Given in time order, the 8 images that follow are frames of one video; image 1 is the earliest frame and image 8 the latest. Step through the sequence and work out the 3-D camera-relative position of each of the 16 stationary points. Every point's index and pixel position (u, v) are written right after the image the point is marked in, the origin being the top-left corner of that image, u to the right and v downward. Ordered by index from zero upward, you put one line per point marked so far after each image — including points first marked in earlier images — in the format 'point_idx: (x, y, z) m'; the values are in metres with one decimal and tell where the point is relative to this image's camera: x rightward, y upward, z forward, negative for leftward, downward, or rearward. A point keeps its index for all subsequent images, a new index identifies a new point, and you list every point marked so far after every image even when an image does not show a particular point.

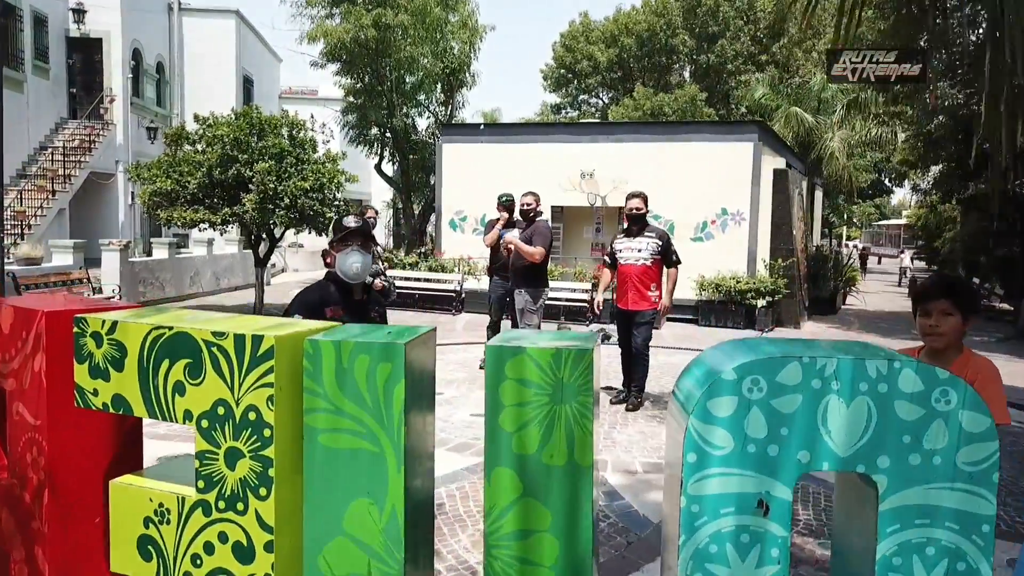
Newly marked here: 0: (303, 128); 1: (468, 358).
0: (-3.4, +2.6, +12.7) m
1: (-0.4, -0.7, +7.1) m
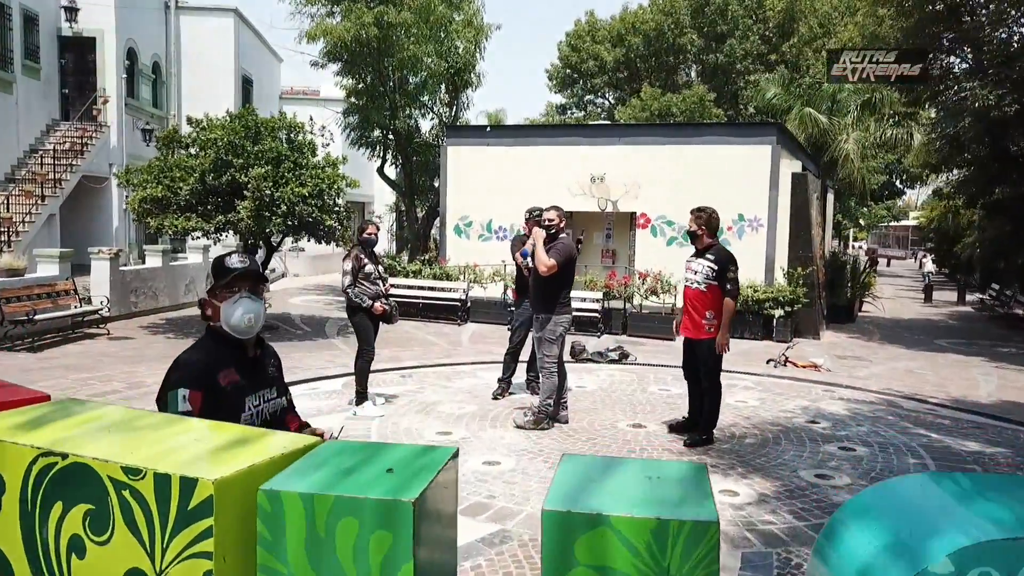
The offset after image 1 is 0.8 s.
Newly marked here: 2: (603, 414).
0: (-3.3, +2.5, +12.1) m
1: (-0.3, -0.8, +6.5) m
2: (+0.7, -0.9, +5.7) m
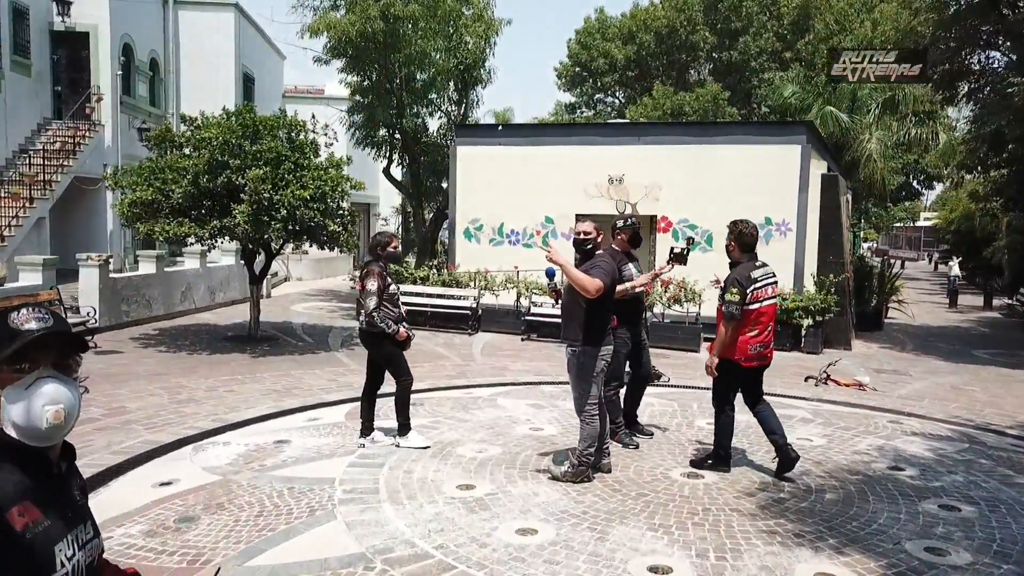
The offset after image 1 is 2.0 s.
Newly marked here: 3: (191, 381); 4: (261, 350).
0: (-3.1, +2.3, +11.4) m
1: (-0.1, -1.0, +5.7) m
2: (+0.9, -1.1, +4.9) m
3: (-3.5, -1.0, +8.6) m
4: (-3.7, -0.9, +11.4) m
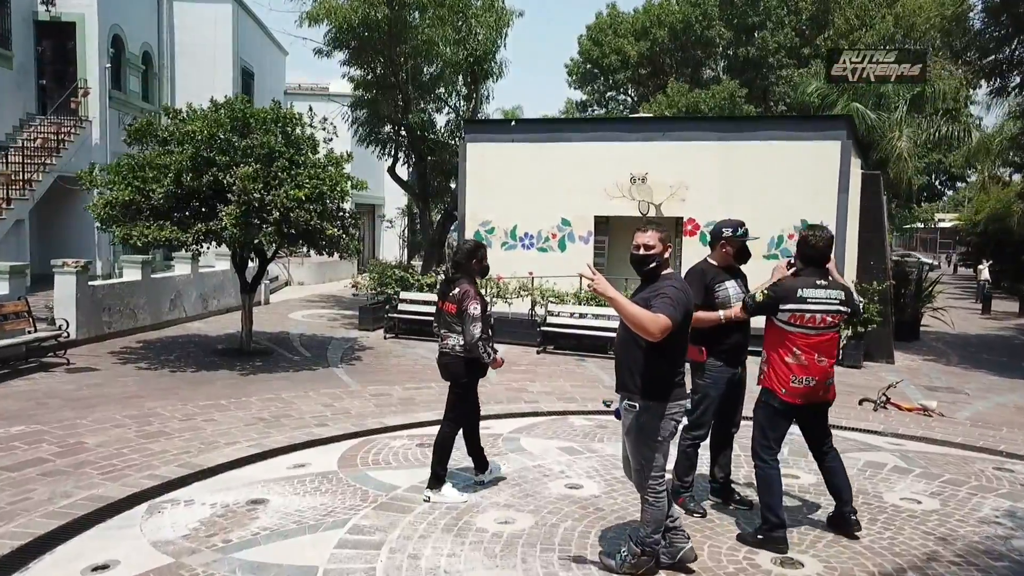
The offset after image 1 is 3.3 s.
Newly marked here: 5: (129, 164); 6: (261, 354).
0: (-2.8, +2.2, +10.3) m
1: (+0.1, -1.1, +4.6) m
2: (+1.0, -1.2, +3.8) m
3: (-3.3, -1.2, +7.5) m
4: (-3.5, -1.0, +10.4) m
5: (-4.7, +1.5, +9.5) m
6: (-3.6, -0.9, +11.0) m
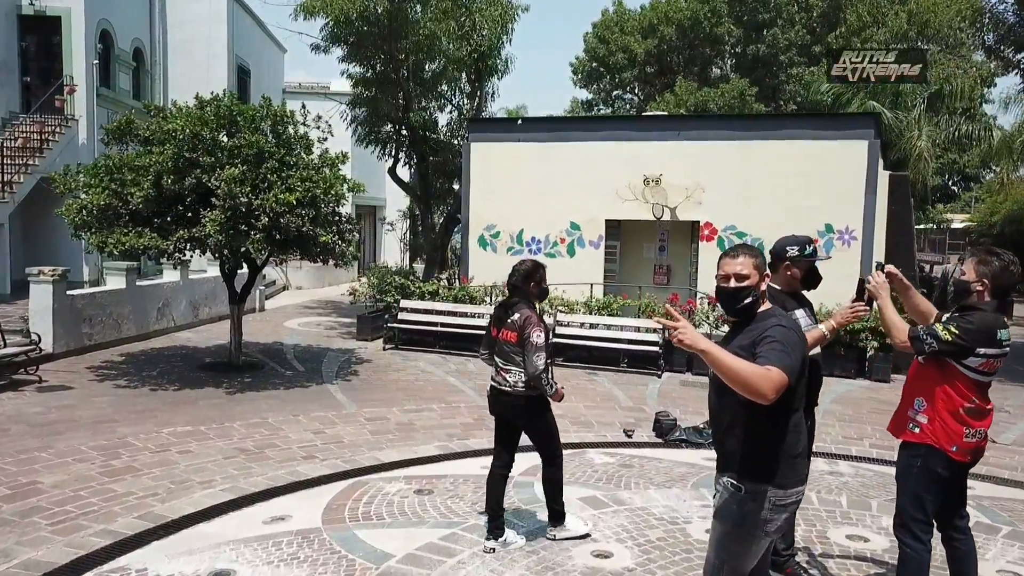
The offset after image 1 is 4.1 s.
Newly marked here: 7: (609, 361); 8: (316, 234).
0: (-2.7, +2.1, +9.6) m
1: (+0.2, -1.2, +3.9) m
2: (+1.1, -1.3, +3.0) m
3: (-3.2, -1.3, +6.8) m
4: (-3.4, -1.2, +9.7) m
5: (-4.6, +1.4, +8.7) m
6: (-3.5, -1.1, +10.3) m
7: (+1.5, -1.1, +11.8) m
8: (-2.3, +0.6, +9.2) m
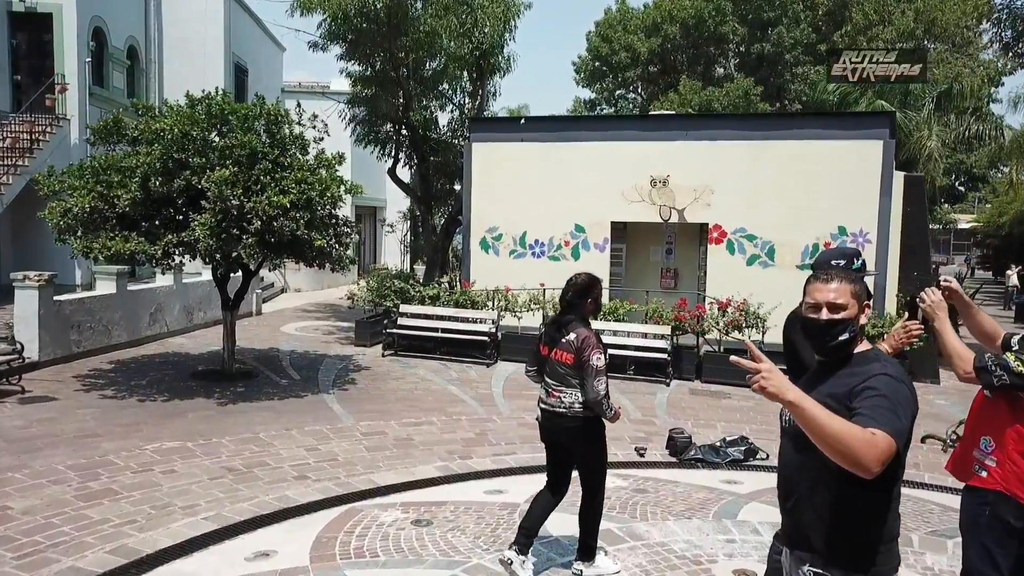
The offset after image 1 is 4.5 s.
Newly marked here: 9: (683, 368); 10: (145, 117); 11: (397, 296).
0: (-2.7, +2.0, +9.2) m
1: (+0.2, -1.3, +3.5) m
2: (+1.1, -1.4, +2.7) m
3: (-3.2, -1.4, +6.4) m
4: (-3.3, -1.2, +9.3) m
5: (-4.6, +1.3, +8.4) m
6: (-3.5, -1.1, +10.0) m
7: (+1.5, -1.2, +11.4) m
8: (-2.3, +0.6, +8.8) m
9: (+2.5, -1.2, +11.4) m
10: (-4.2, +1.9, +8.8) m
11: (-1.9, -0.1, +12.8) m
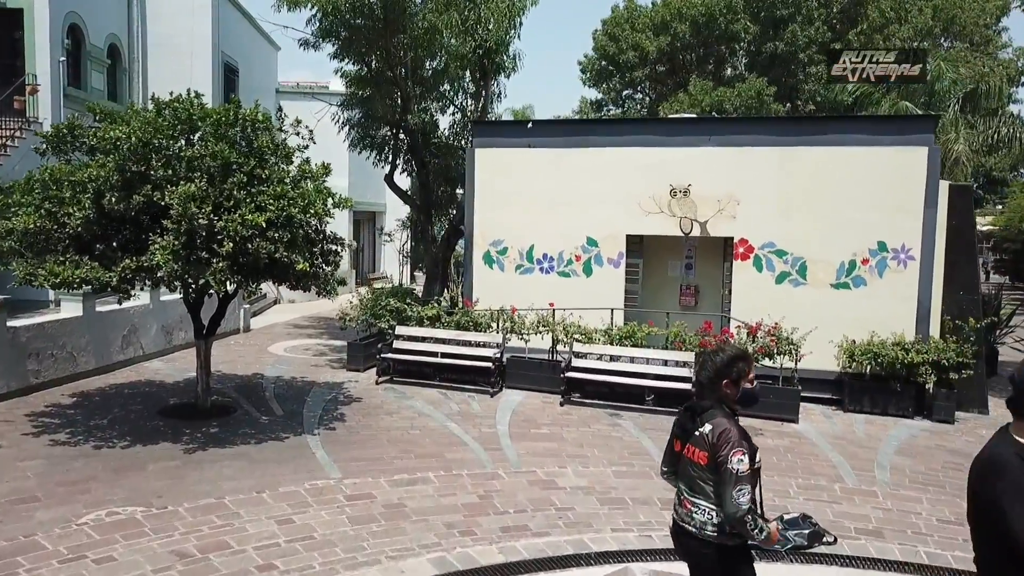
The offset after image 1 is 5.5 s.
0: (-2.6, +1.7, +8.2) m
1: (+0.3, -1.6, +2.5) m
2: (+1.2, -1.7, +1.6) m
3: (-3.1, -1.7, +5.4) m
4: (-3.3, -1.5, +8.2) m
5: (-4.5, +1.0, +7.3) m
6: (-3.4, -1.4, +8.9) m
7: (+1.6, -1.5, +10.3) m
8: (-2.2, +0.3, +7.7) m
9: (+2.6, -1.5, +10.3) m
10: (-4.1, +1.6, +7.7) m
11: (-1.8, -0.4, +11.7) m
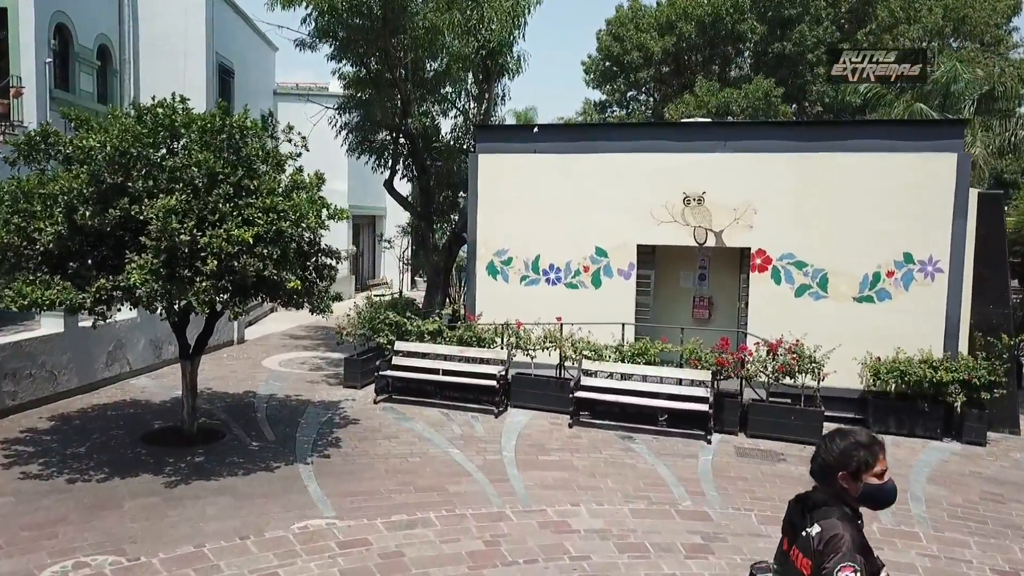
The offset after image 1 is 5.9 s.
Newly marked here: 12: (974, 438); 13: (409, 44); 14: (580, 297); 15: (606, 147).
0: (-2.5, +1.5, +7.6) m
1: (+0.3, -1.8, +1.9) m
2: (+1.3, -1.9, +1.0) m
3: (-3.1, -1.8, +4.8) m
4: (-3.2, -1.7, +7.7) m
5: (-4.4, +0.8, +6.8) m
6: (-3.3, -1.6, +8.3) m
7: (+1.7, -1.7, +9.7) m
8: (-2.1, +0.1, +7.2) m
9: (+2.7, -1.7, +9.7) m
10: (-4.0, +1.5, +7.1) m
11: (-1.7, -0.6, +11.1) m
12: (+5.7, -1.9, +9.5) m
13: (-1.7, +4.1, +12.8) m
14: (+1.0, -0.1, +11.6) m
15: (+1.4, +2.1, +11.4) m
